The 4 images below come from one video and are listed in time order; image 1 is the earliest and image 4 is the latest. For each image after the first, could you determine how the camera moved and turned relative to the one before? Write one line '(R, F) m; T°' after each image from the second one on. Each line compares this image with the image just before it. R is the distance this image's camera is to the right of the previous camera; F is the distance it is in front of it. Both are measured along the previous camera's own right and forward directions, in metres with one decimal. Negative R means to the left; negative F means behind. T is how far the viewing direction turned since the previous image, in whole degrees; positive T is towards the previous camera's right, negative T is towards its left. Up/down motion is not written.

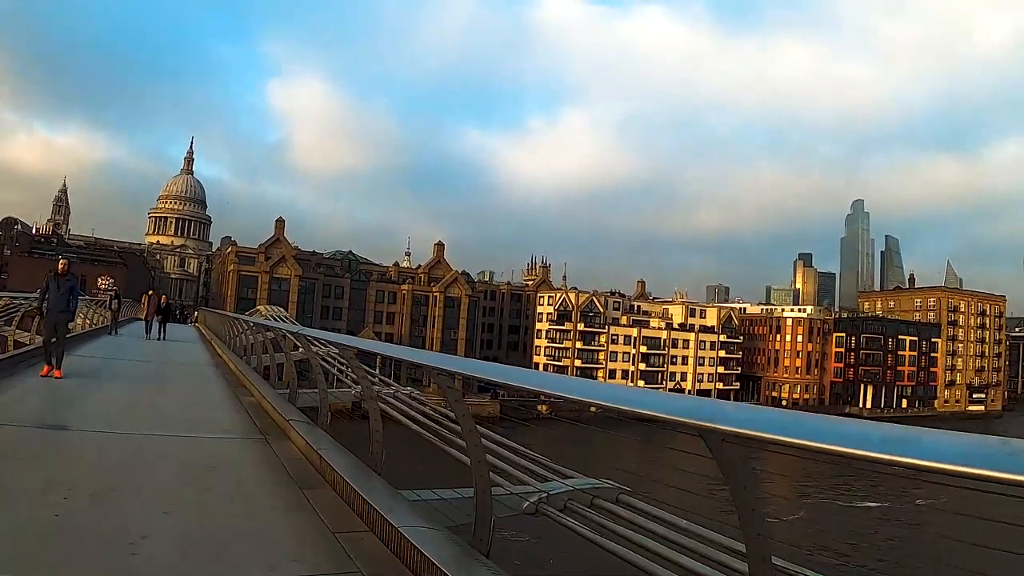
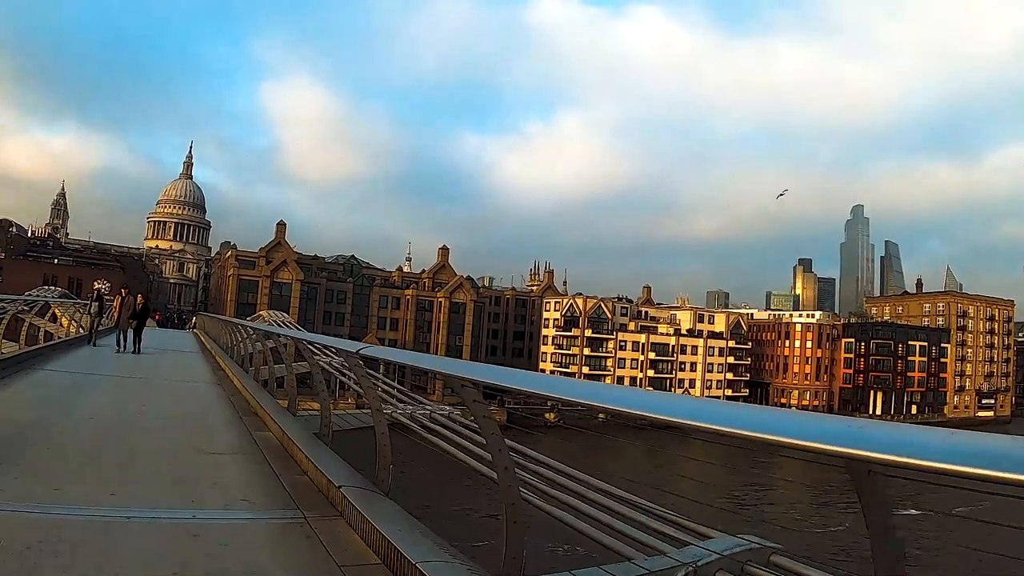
(-0.3, +0.6) m; 0°
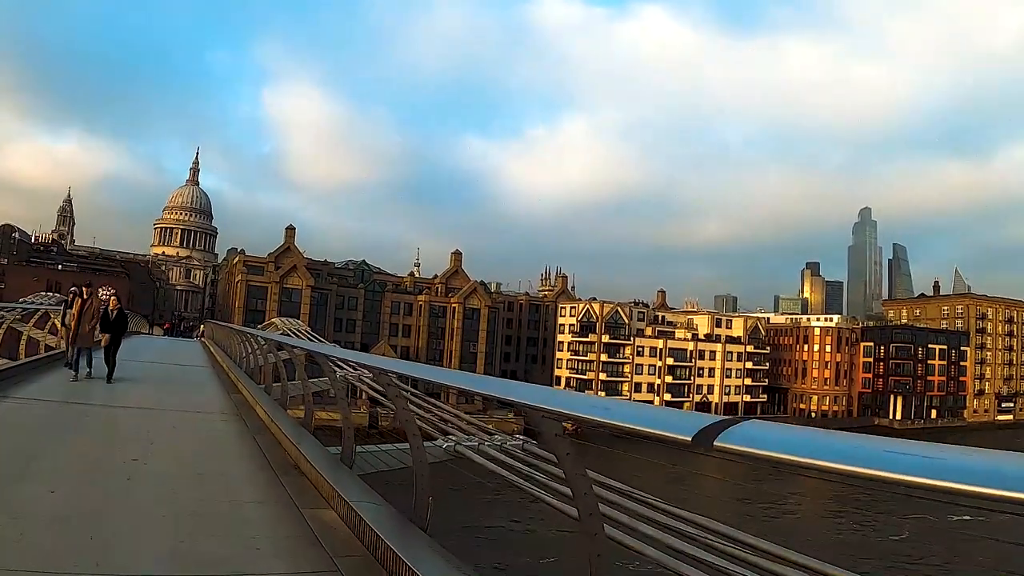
(-0.3, +0.6) m; 0°
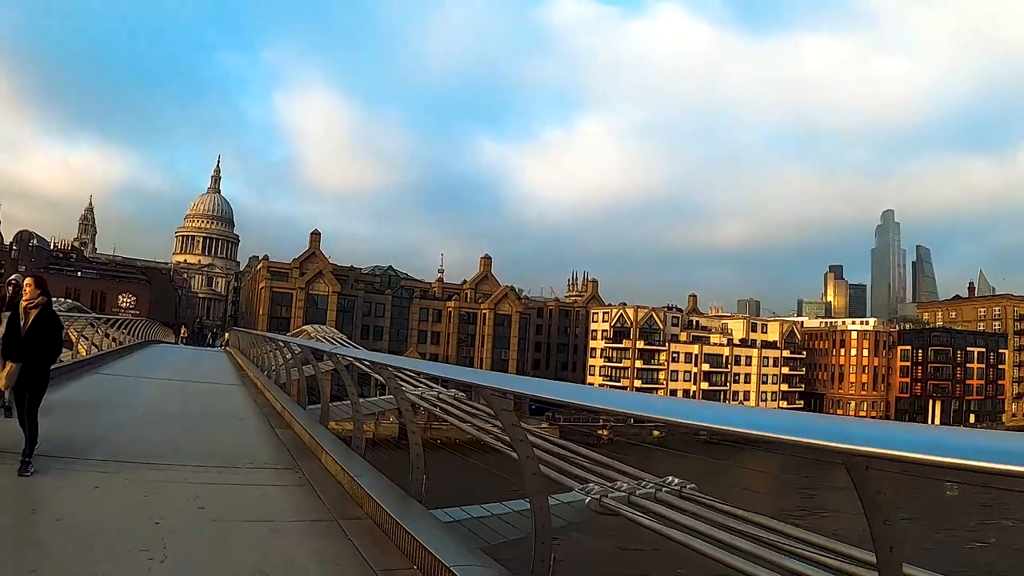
(-0.4, +0.8) m; -1°
